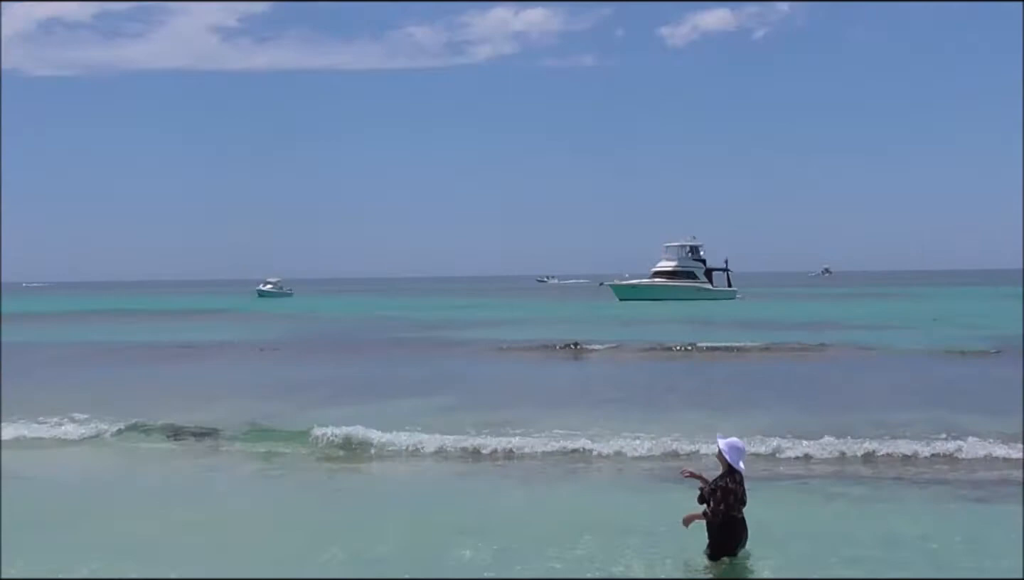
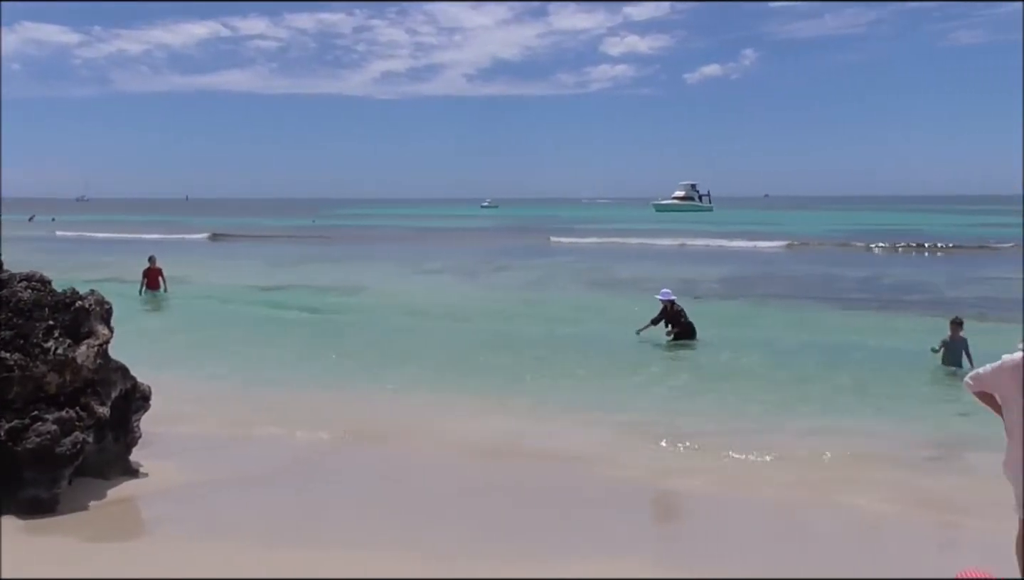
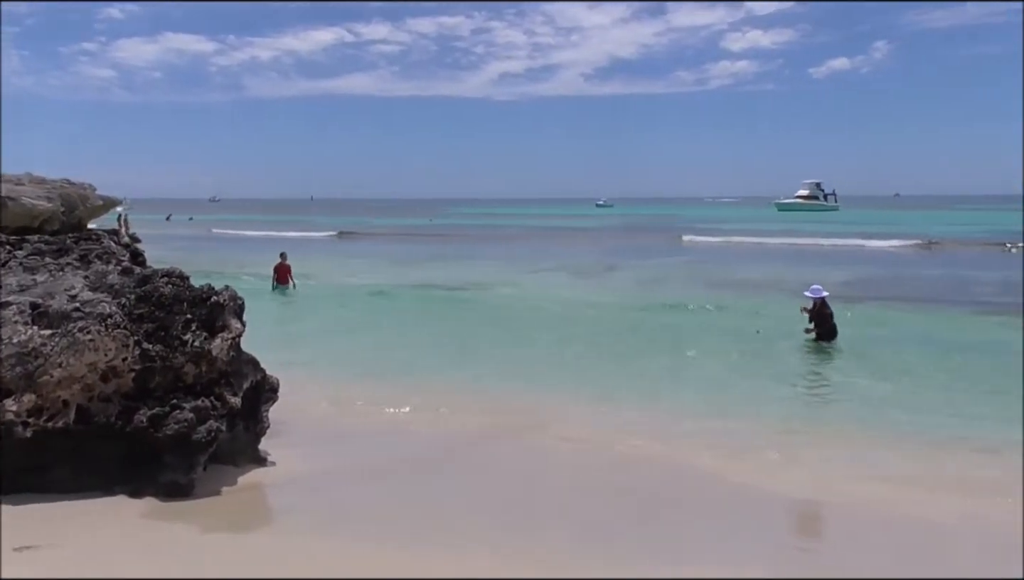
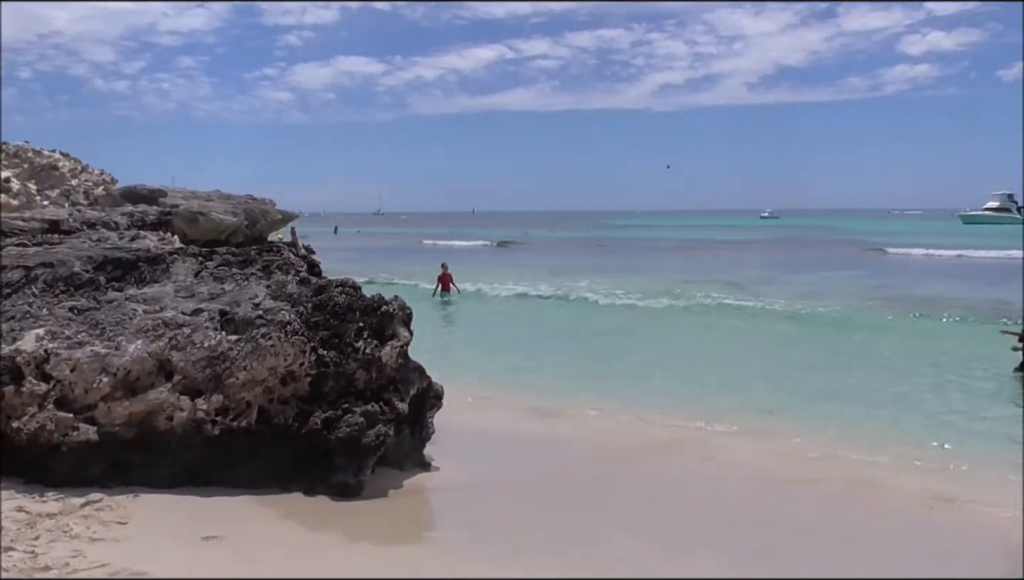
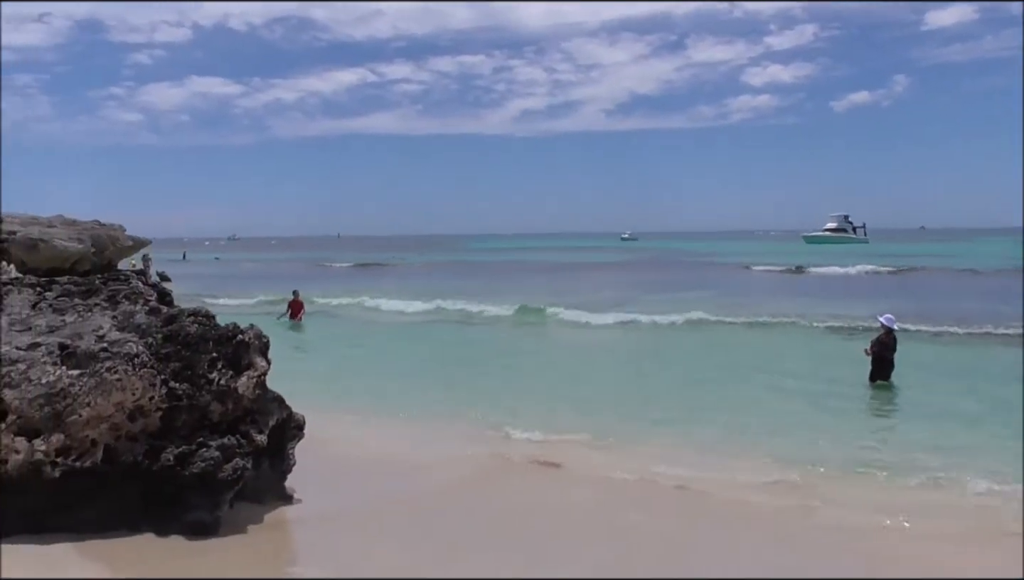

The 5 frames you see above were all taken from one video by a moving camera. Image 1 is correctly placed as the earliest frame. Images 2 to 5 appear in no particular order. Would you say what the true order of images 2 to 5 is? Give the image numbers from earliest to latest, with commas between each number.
5, 4, 3, 2
